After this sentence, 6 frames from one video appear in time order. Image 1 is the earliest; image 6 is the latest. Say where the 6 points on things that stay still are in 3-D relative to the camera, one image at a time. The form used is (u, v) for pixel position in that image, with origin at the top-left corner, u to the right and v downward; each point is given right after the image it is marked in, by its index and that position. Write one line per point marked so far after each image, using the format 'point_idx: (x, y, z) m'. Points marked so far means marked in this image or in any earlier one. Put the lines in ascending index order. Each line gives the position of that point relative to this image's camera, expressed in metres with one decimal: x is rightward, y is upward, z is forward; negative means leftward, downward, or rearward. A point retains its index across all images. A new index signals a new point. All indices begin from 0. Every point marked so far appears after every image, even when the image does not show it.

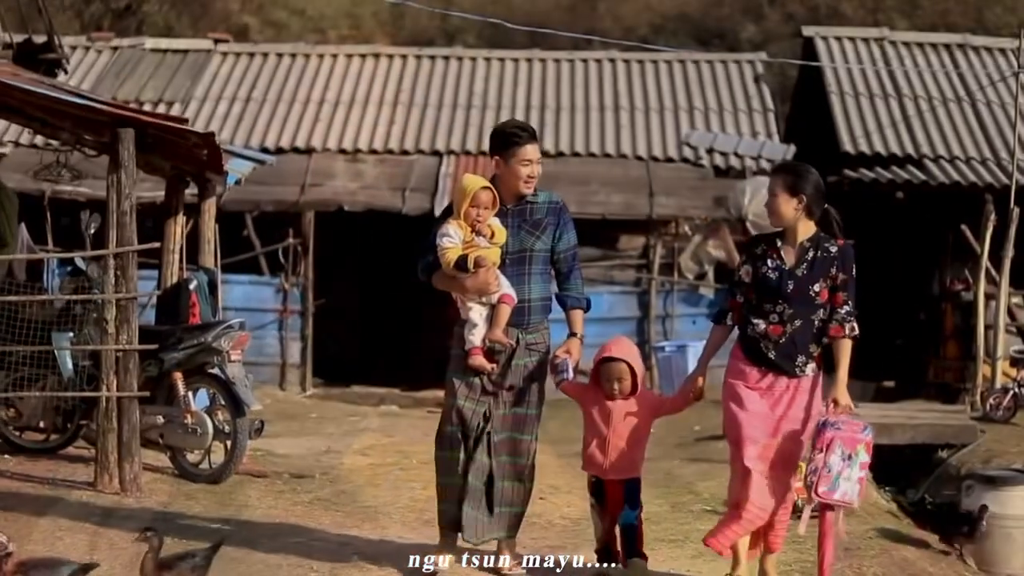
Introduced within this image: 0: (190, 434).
0: (-1.1, -0.5, +7.0) m
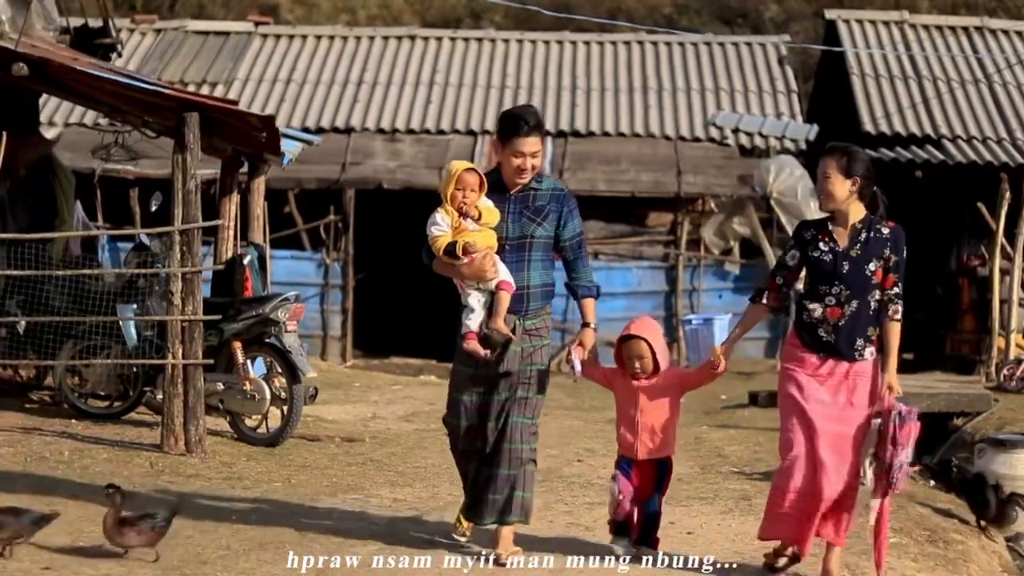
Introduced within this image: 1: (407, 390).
0: (-0.9, -0.4, +7.4) m
1: (-0.5, -0.5, +10.4) m
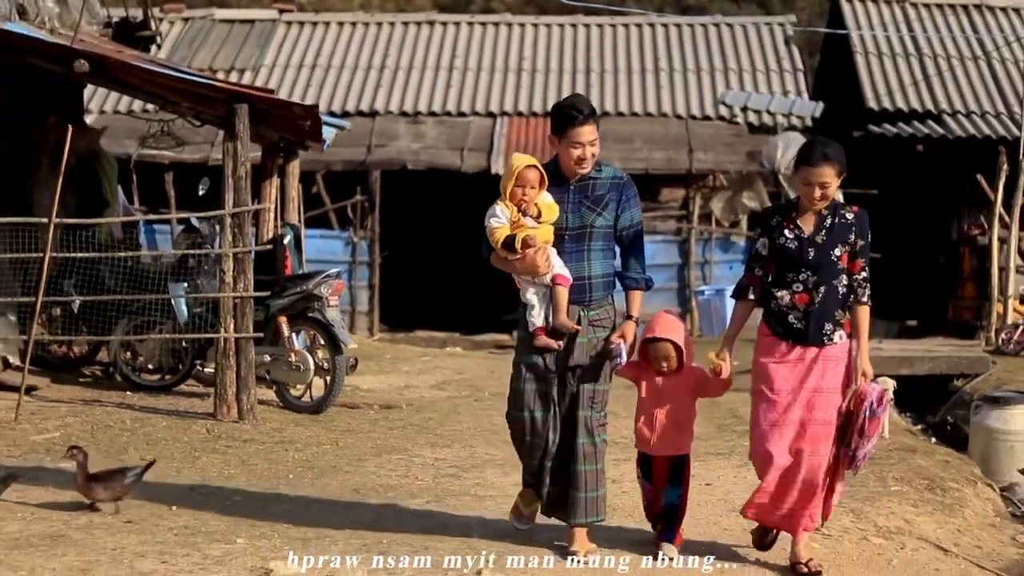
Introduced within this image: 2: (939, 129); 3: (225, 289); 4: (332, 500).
0: (-0.8, -0.3, +8.0) m
1: (-0.4, -0.4, +10.9) m
2: (+2.6, +1.0, +13.0) m
3: (-1.0, 0.0, +7.6) m
4: (-0.5, -0.6, +6.1) m
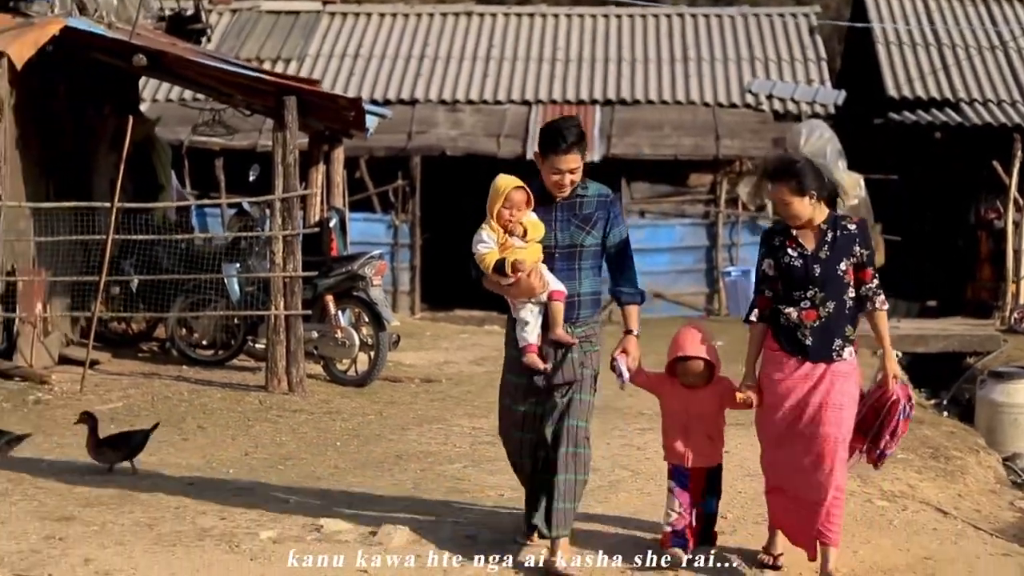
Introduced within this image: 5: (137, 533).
0: (-0.7, -0.2, +8.5) m
1: (-0.2, -0.3, +11.4) m
2: (+2.8, +1.1, +13.4) m
3: (-0.9, +0.1, +8.2) m
4: (-0.4, -0.6, +6.7) m
5: (-0.9, -0.6, +5.3) m
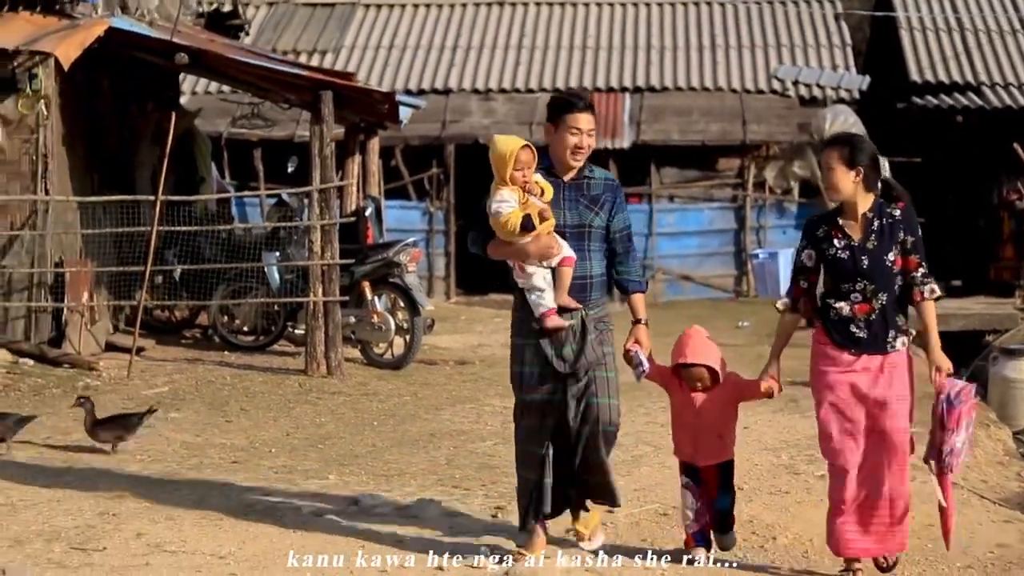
0: (-0.6, -0.2, +8.8) m
1: (0.0, -0.2, +11.7) m
2: (+3.0, +1.2, +13.7) m
3: (-0.8, +0.1, +8.5) m
4: (-0.3, -0.5, +7.0) m
5: (-0.9, -0.6, +5.6) m
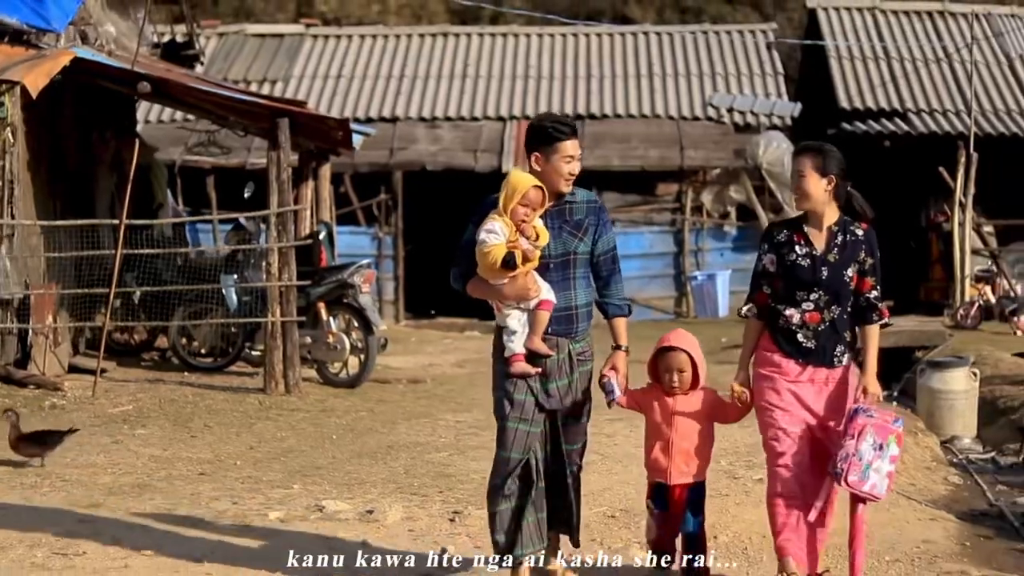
0: (-0.8, -0.3, +9.2) m
1: (-0.3, -0.3, +12.1) m
2: (+2.6, +1.1, +14.1) m
3: (-1.0, 0.0, +8.9) m
4: (-0.5, -0.6, +7.4) m
5: (-1.0, -0.6, +5.9) m
